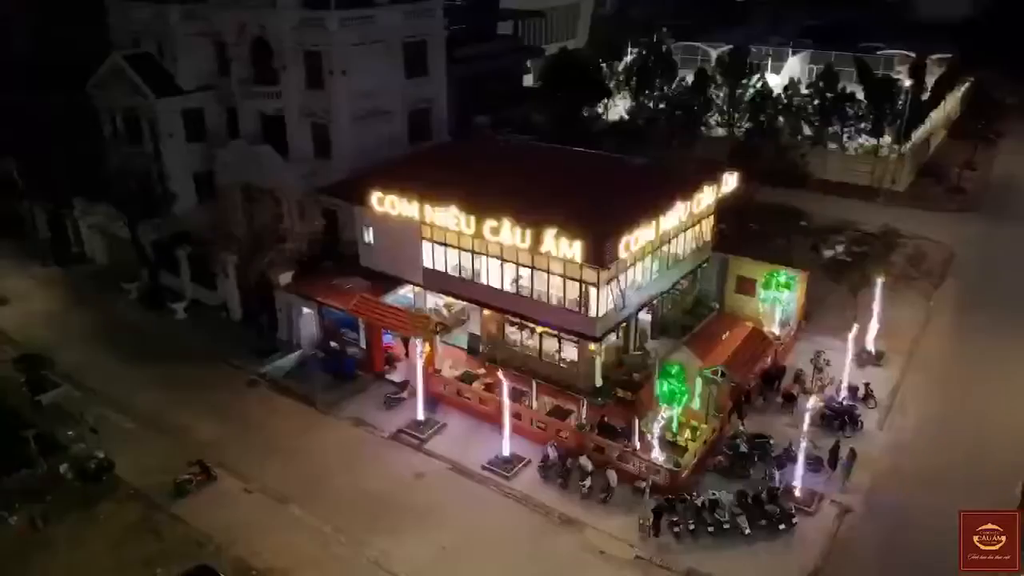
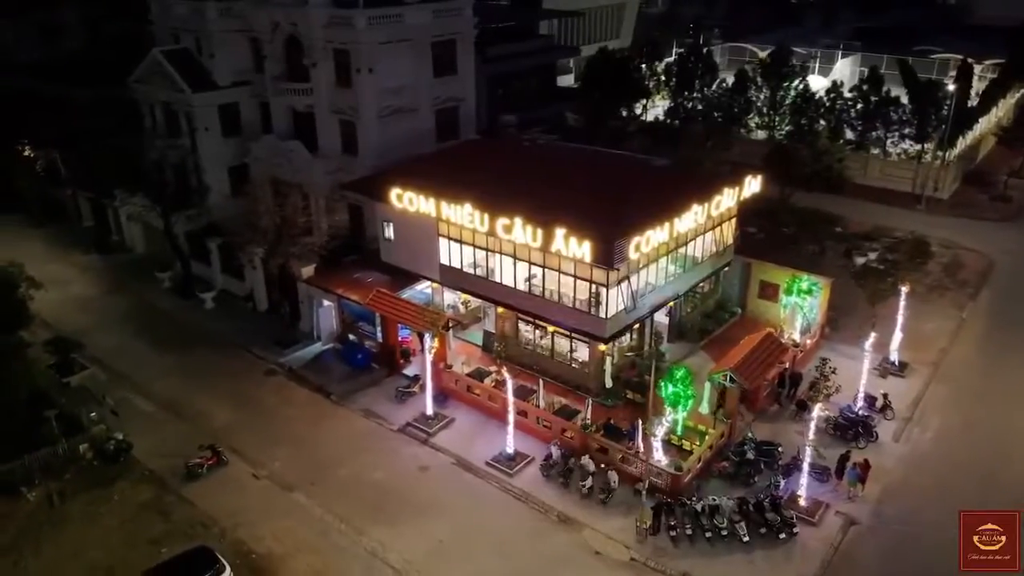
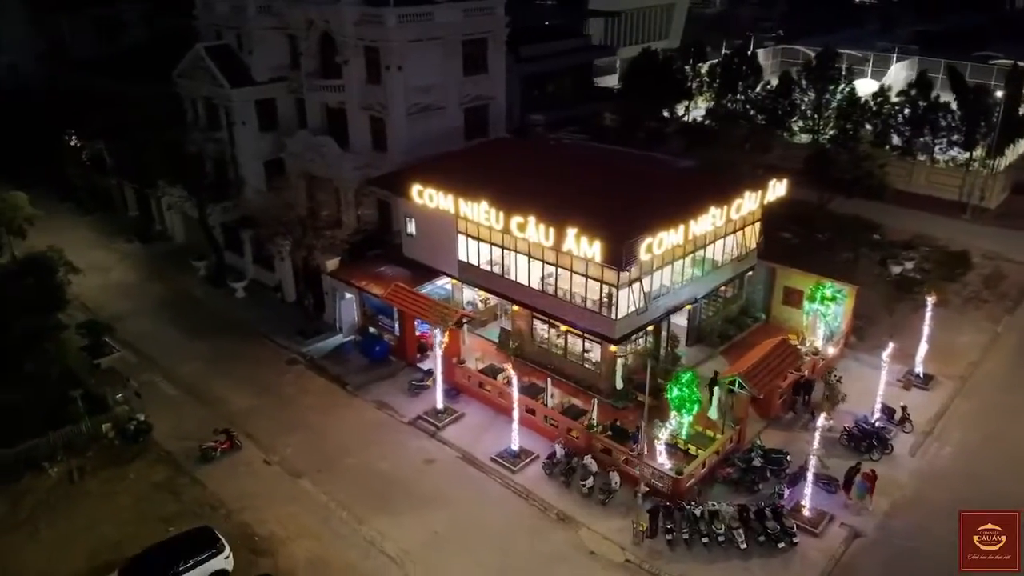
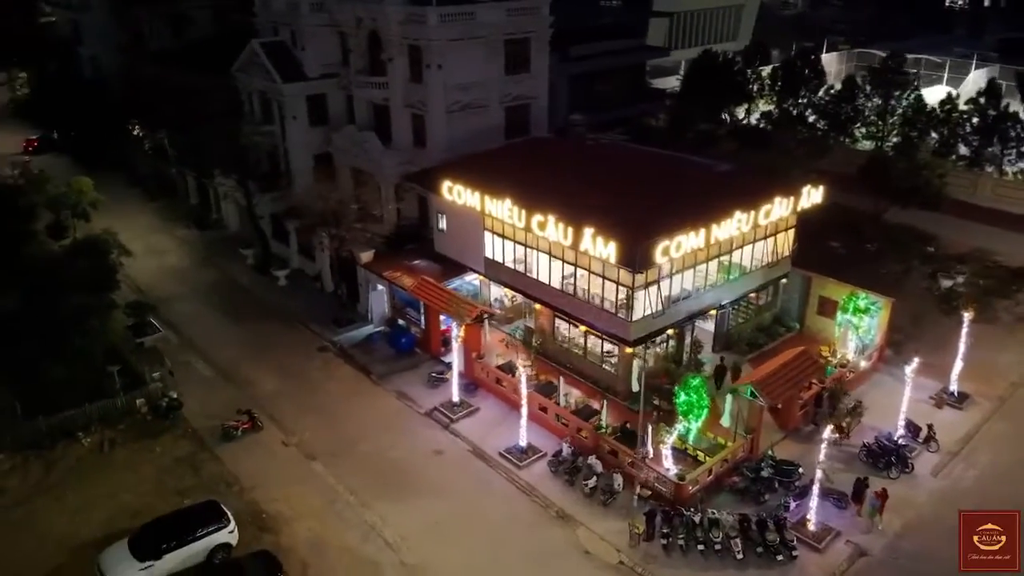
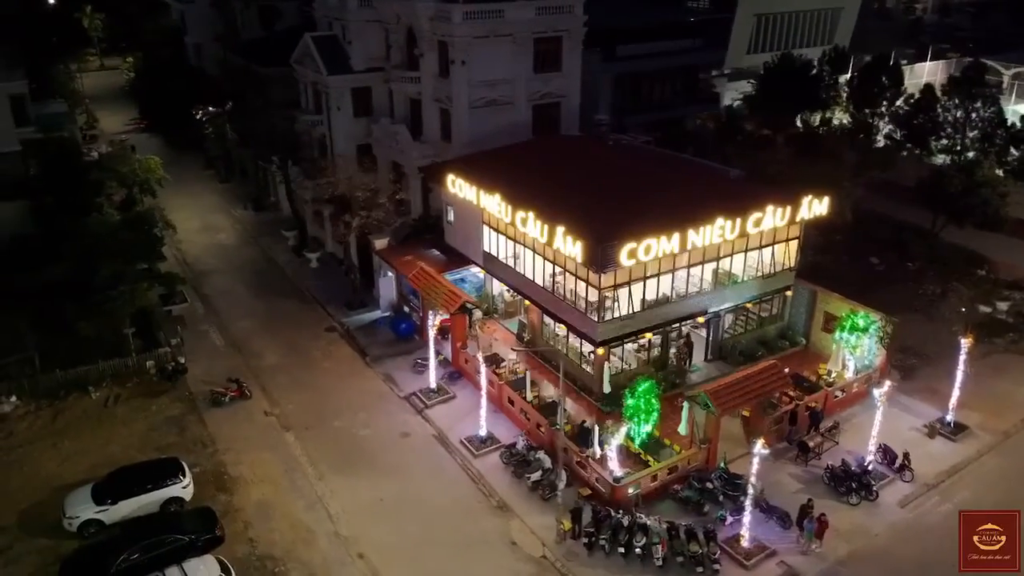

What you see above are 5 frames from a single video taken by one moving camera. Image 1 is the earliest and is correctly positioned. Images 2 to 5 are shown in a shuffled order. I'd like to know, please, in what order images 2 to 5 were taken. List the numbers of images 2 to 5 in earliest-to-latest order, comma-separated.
2, 3, 4, 5
